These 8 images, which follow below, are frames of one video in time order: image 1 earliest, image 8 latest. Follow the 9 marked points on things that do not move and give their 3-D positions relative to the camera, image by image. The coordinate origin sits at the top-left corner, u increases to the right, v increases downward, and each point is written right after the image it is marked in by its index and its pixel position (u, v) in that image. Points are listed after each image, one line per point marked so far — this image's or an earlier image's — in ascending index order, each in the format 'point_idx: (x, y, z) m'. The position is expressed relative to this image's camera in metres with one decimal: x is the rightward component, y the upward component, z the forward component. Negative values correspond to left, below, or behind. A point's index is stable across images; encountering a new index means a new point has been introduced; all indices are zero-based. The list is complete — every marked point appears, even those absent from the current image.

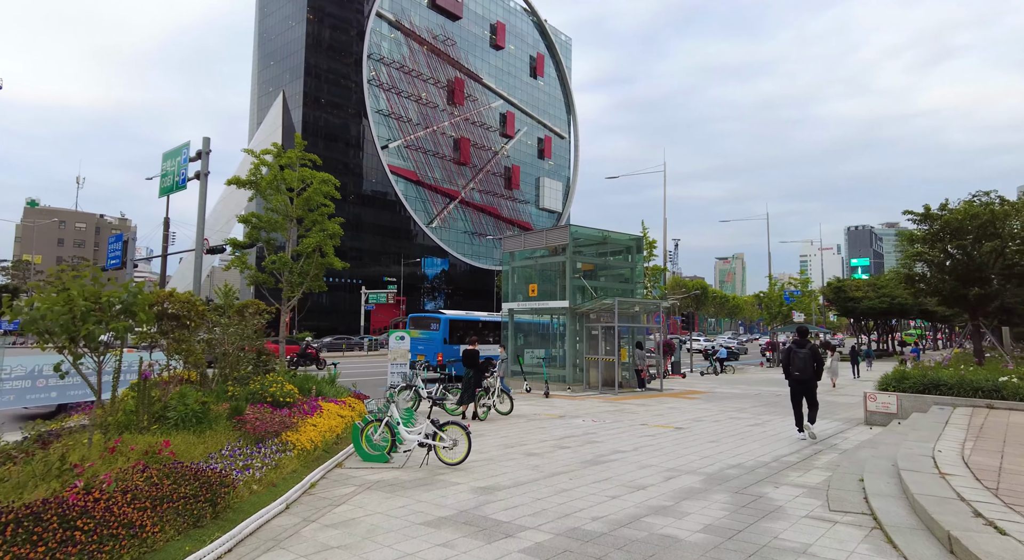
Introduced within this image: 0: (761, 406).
0: (+6.9, -3.5, +17.3) m
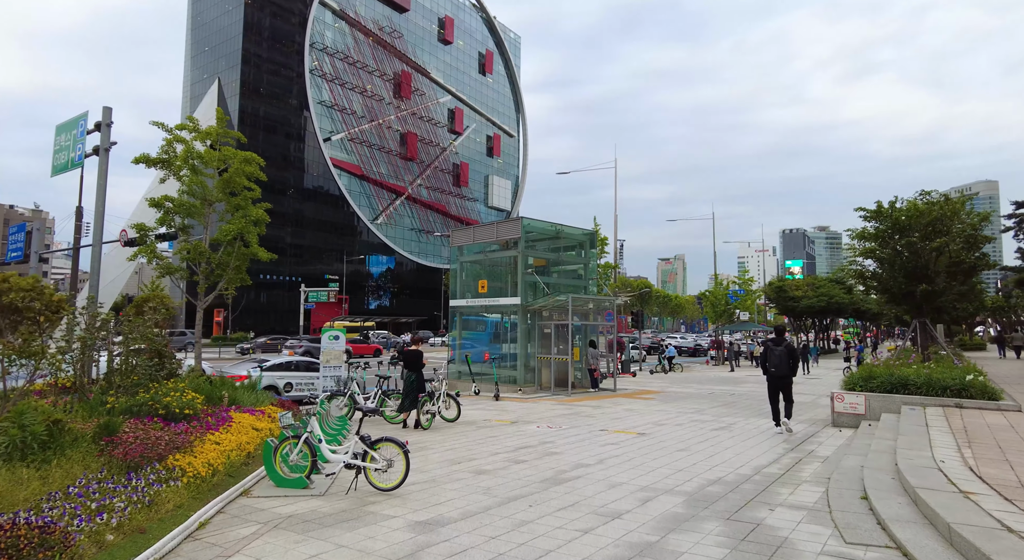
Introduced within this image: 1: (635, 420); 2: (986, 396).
0: (+5.5, -3.4, +16.6) m
1: (+2.5, -2.9, +12.7) m
2: (+8.5, -2.1, +11.1) m
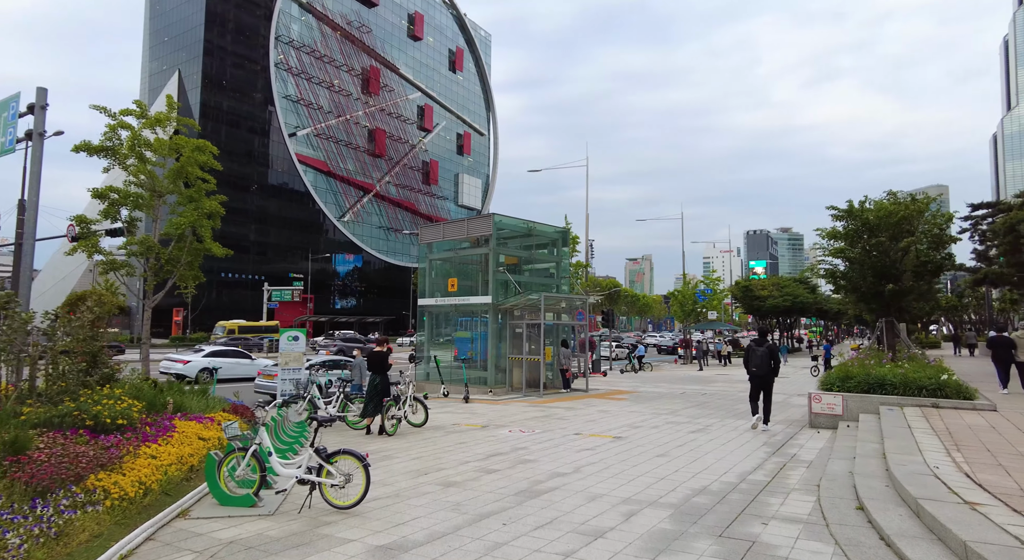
0: (+4.8, -3.3, +16.3) m
1: (+2.0, -2.8, +12.3) m
2: (+8.0, -2.0, +10.9) m
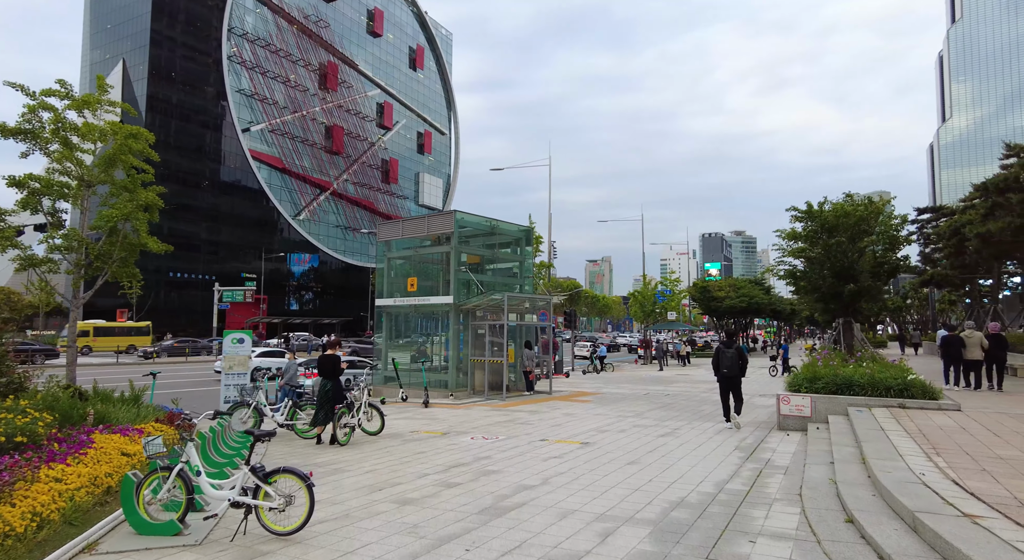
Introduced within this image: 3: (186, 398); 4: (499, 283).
0: (+3.8, -3.3, +16.0) m
1: (+1.2, -2.8, +11.8) m
2: (+7.3, -2.0, +10.9) m
3: (-8.2, -3.0, +15.6) m
4: (-0.4, -0.1, +20.0) m
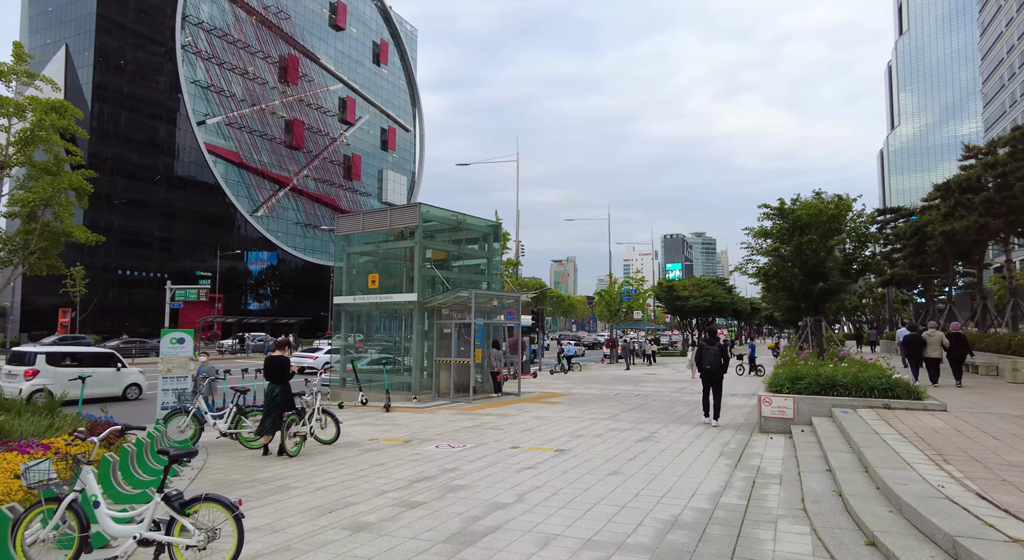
0: (+3.0, -3.2, +15.4) m
1: (+0.7, -2.7, +11.1) m
2: (+6.8, -2.0, +10.5) m
3: (-9.0, -2.9, +14.3) m
4: (-1.4, 0.0, +19.1) m
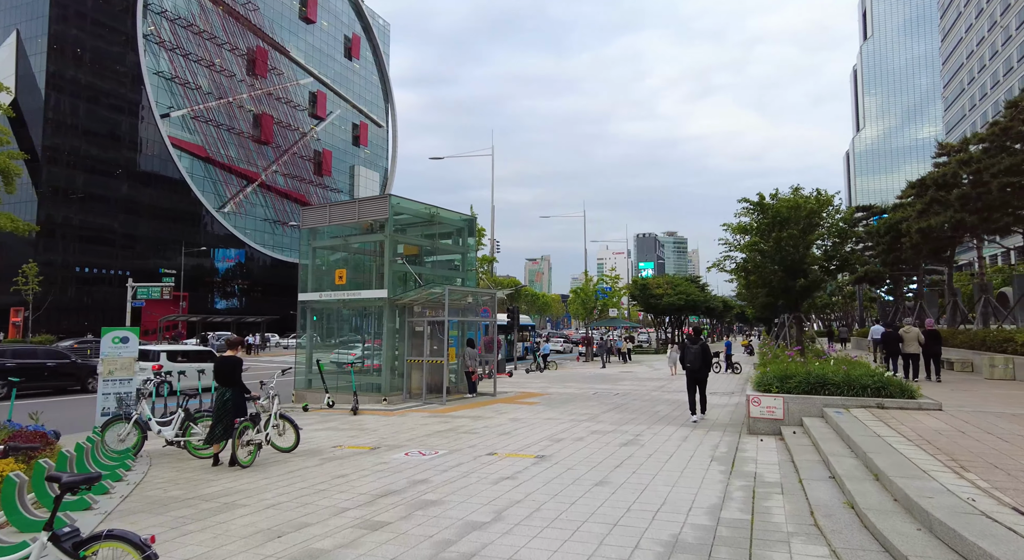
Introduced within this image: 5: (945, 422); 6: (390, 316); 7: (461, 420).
0: (+2.4, -3.1, +14.8) m
1: (+0.3, -2.6, +10.4) m
2: (+6.4, -1.9, +10.1) m
3: (-9.5, -2.8, +13.2) m
4: (-2.2, +0.1, +18.4) m
5: (+5.8, -1.9, +8.2) m
6: (-3.3, -1.0, +16.7) m
7: (-1.0, -2.9, +12.7) m
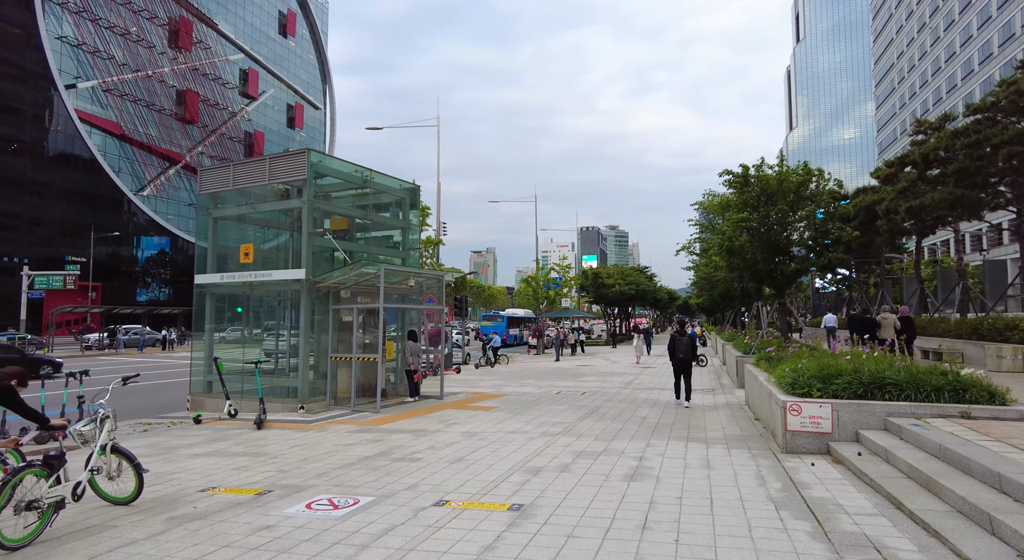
0: (+1.4, -2.6, +12.1) m
1: (-0.3, -2.2, +7.4) m
2: (+5.9, -1.5, +7.6) m
3: (-10.3, -2.3, +9.4) m
4: (-3.4, +0.6, +15.1) m
5: (+5.4, -1.5, +5.7) m
6: (-4.4, -0.5, +13.3) m
7: (-1.8, -2.4, +9.6) m
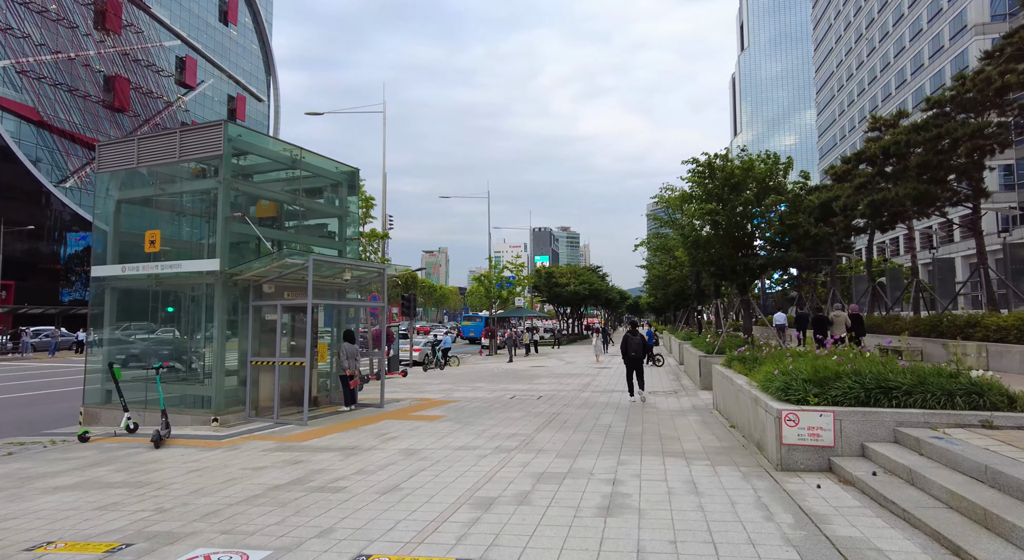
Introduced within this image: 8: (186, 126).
0: (+0.6, -2.5, +10.7) m
1: (-0.8, -2.1, +6.0) m
2: (+5.3, -1.3, +6.6) m
3: (-10.9, -2.1, +7.1) m
4: (-4.5, +0.8, +13.4) m
5: (+5.0, -1.4, +4.7) m
6: (-5.3, -0.3, +11.5) m
7: (-2.4, -2.3, +8.0) m
8: (-6.4, +3.0, +12.1) m
